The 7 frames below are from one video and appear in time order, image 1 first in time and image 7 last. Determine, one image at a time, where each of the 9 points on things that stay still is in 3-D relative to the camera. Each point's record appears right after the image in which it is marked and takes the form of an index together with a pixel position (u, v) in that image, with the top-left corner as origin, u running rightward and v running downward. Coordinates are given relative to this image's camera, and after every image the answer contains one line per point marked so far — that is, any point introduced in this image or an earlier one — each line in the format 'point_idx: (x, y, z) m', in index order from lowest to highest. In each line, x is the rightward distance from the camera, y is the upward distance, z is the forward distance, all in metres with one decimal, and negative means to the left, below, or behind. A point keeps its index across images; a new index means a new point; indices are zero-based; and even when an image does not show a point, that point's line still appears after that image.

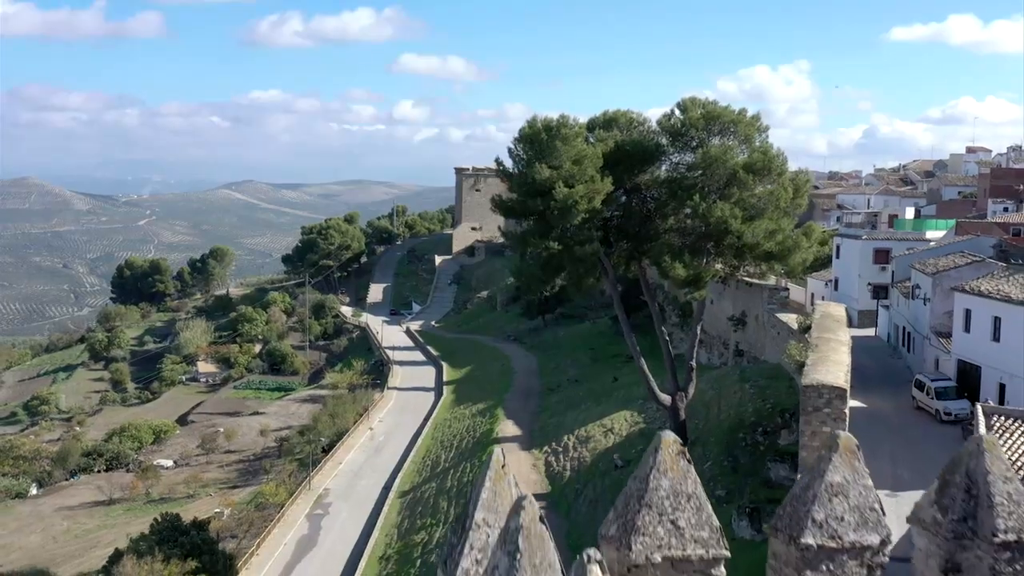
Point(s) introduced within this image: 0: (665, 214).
0: (+3.2, +1.6, +18.8) m
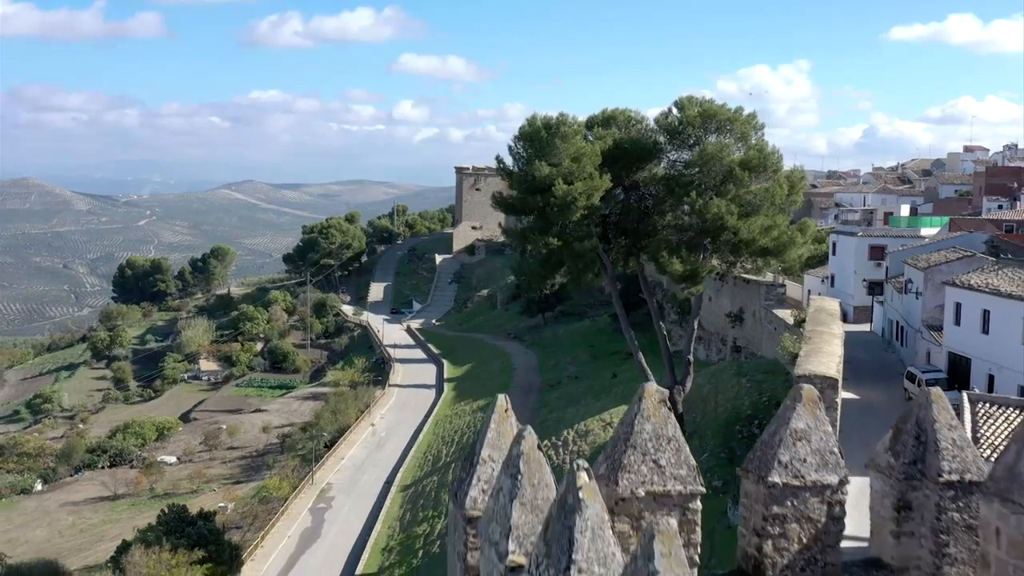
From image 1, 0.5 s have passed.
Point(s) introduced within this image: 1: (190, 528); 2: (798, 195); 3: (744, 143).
0: (+3.2, +1.7, +19.2) m
1: (-6.7, -4.9, +18.4) m
2: (+6.1, +2.0, +19.0) m
3: (+5.0, +3.1, +19.0) m
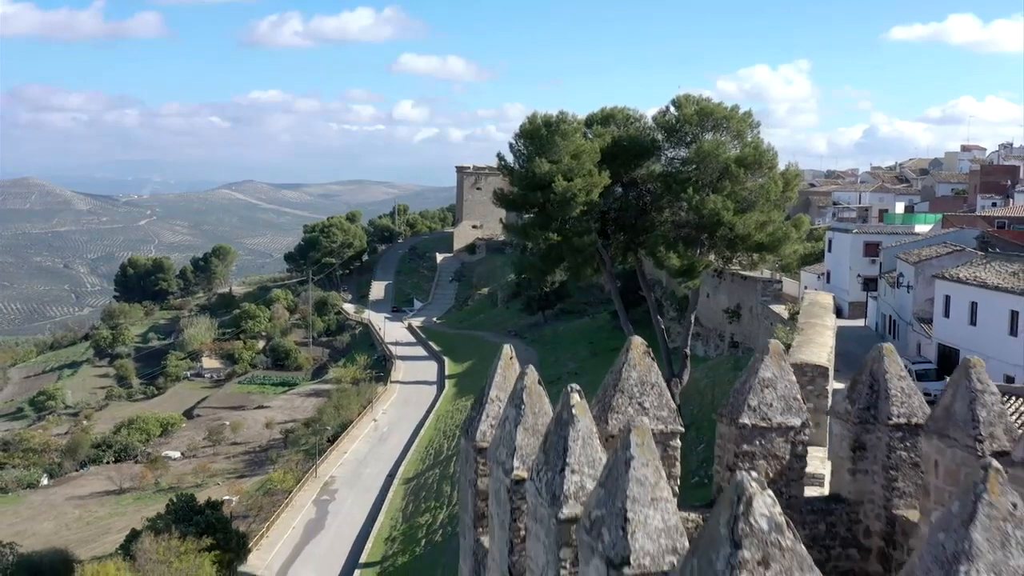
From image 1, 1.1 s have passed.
0: (+3.3, +1.8, +19.6) m
1: (-6.7, -4.8, +18.8) m
2: (+6.2, +2.1, +19.4) m
3: (+5.0, +3.2, +19.4) m
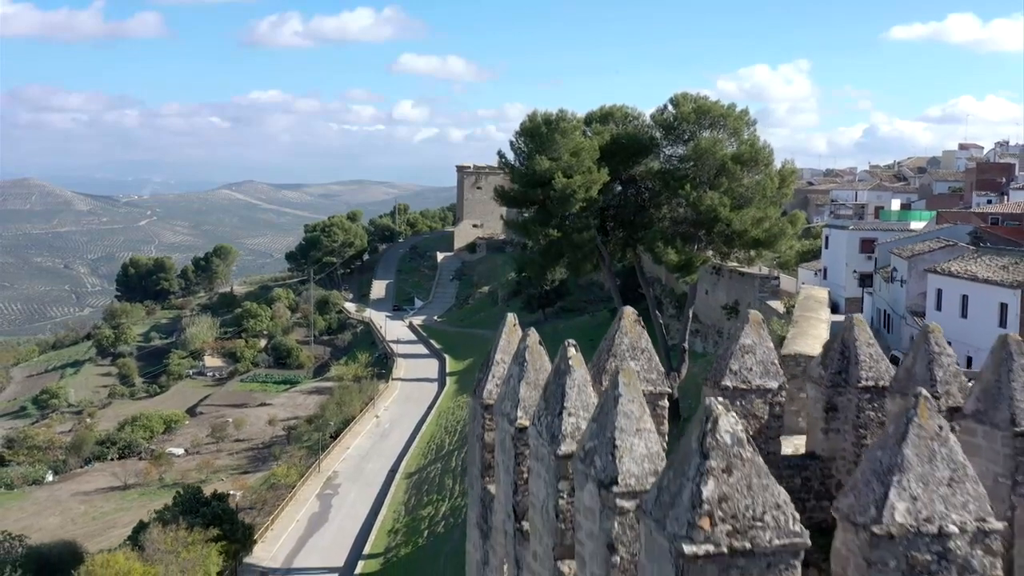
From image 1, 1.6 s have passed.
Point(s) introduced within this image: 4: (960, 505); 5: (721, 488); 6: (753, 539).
0: (+3.3, +1.9, +19.9) m
1: (-6.6, -4.7, +19.2) m
2: (+6.2, +2.2, +19.8) m
3: (+5.0, +3.3, +19.7) m
4: (+1.0, -0.5, +2.1) m
5: (+0.5, -0.4, +1.9) m
6: (+0.5, -0.5, +1.9) m
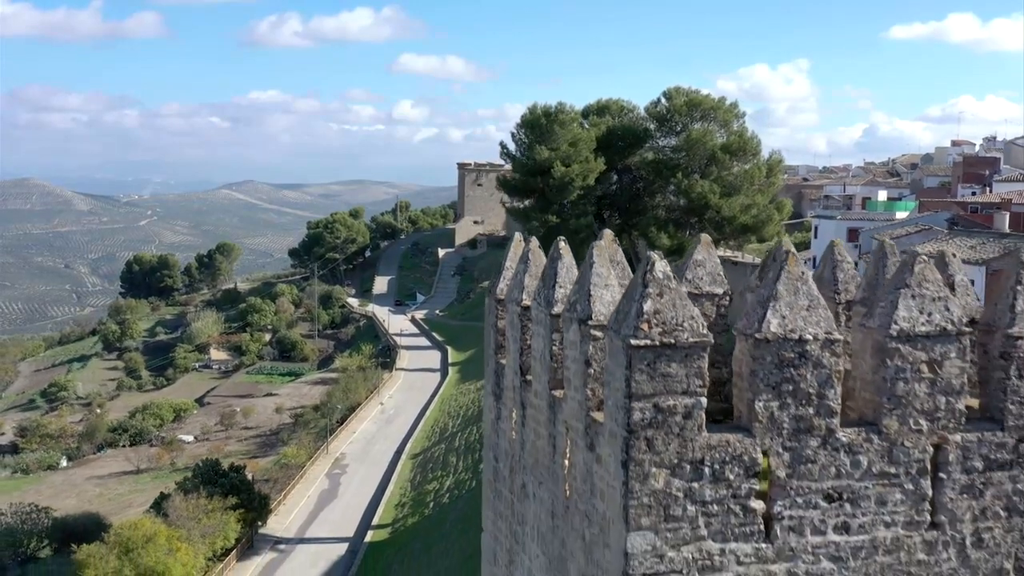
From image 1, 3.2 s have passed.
0: (+3.3, +2.3, +21.0) m
1: (-6.6, -4.3, +20.2) m
2: (+6.2, +2.6, +20.8) m
3: (+5.0, +3.7, +20.8) m
4: (+1.1, -0.1, +3.1) m
5: (+0.5, -0.1, +3.0) m
6: (+0.6, -0.2, +3.0) m
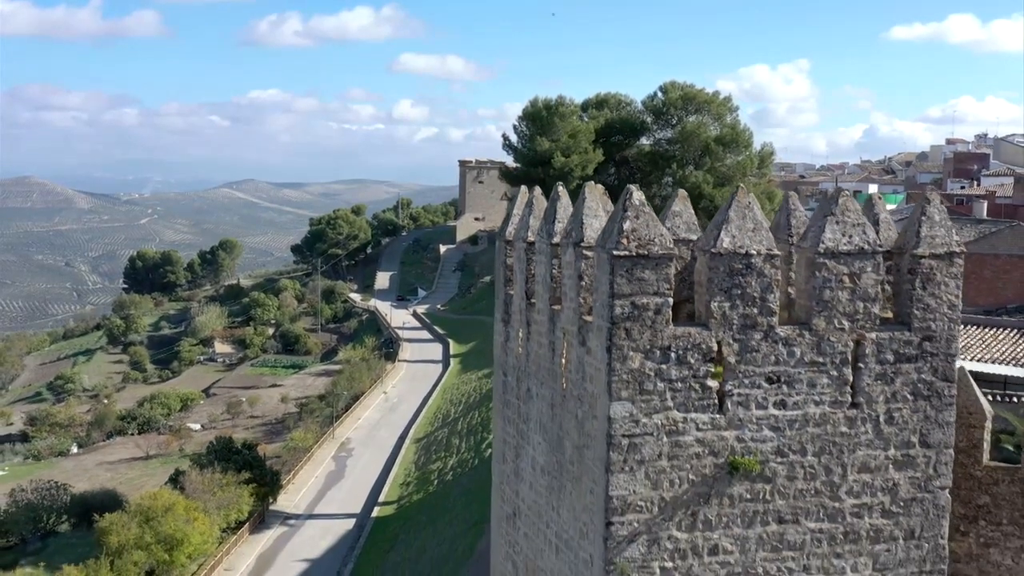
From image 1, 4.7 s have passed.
0: (+3.4, +2.6, +21.9) m
1: (-6.6, -4.0, +21.1) m
2: (+6.3, +2.9, +21.7) m
3: (+5.1, +4.1, +21.7) m
4: (+1.1, +0.2, +4.0) m
5: (+0.5, +0.3, +3.9) m
6: (+0.6, +0.2, +3.9) m
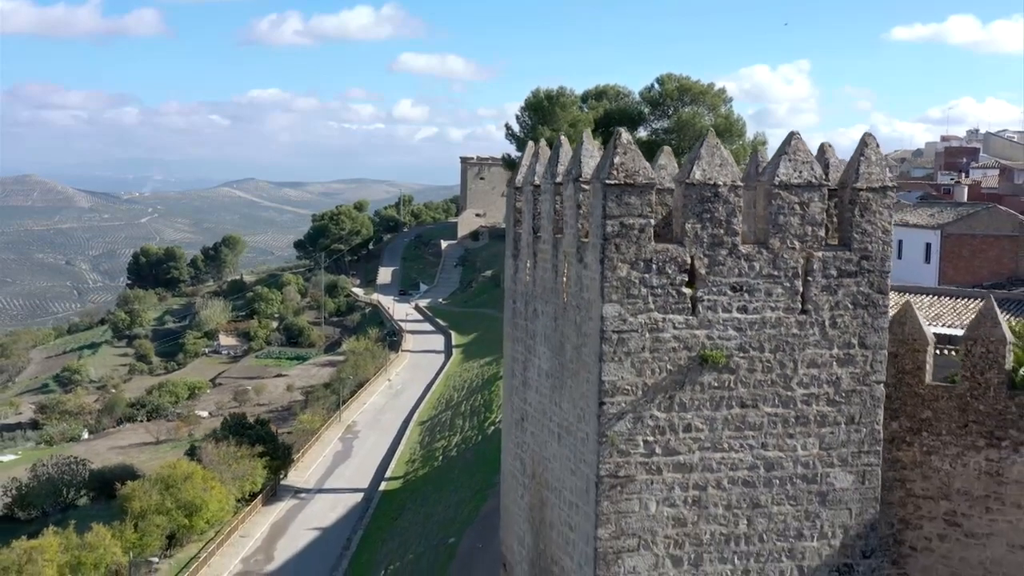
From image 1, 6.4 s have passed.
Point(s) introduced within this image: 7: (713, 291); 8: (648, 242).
0: (+3.4, +3.0, +22.8) m
1: (-6.5, -3.5, +22.0) m
2: (+6.3, +3.3, +22.6) m
3: (+5.2, +4.5, +22.6) m
4: (+1.2, +0.6, +4.9) m
5: (+0.6, +0.7, +4.8) m
6: (+0.7, +0.6, +4.8) m
7: (+1.1, 0.0, +4.9) m
8: (+0.7, +0.3, +4.8) m
